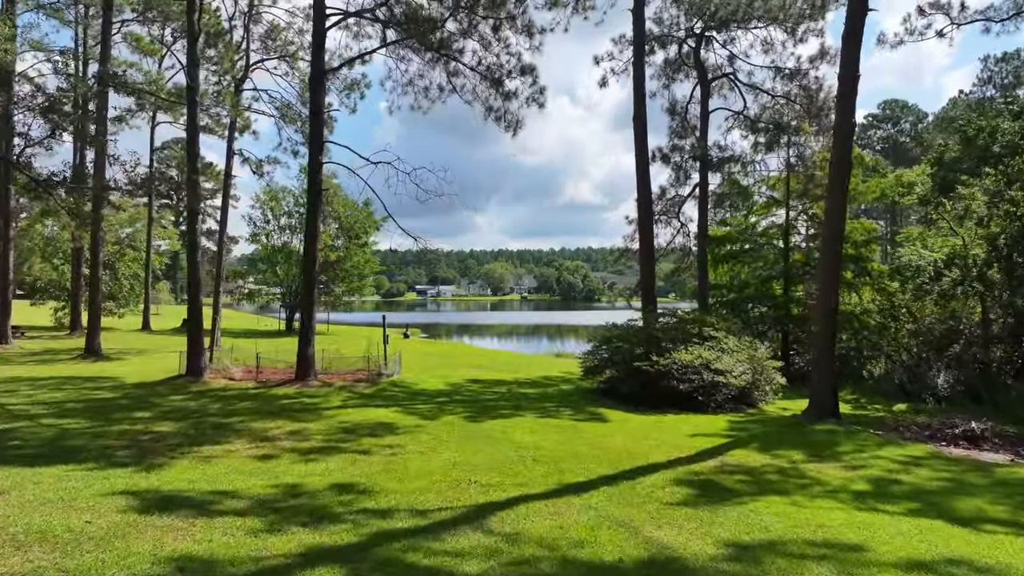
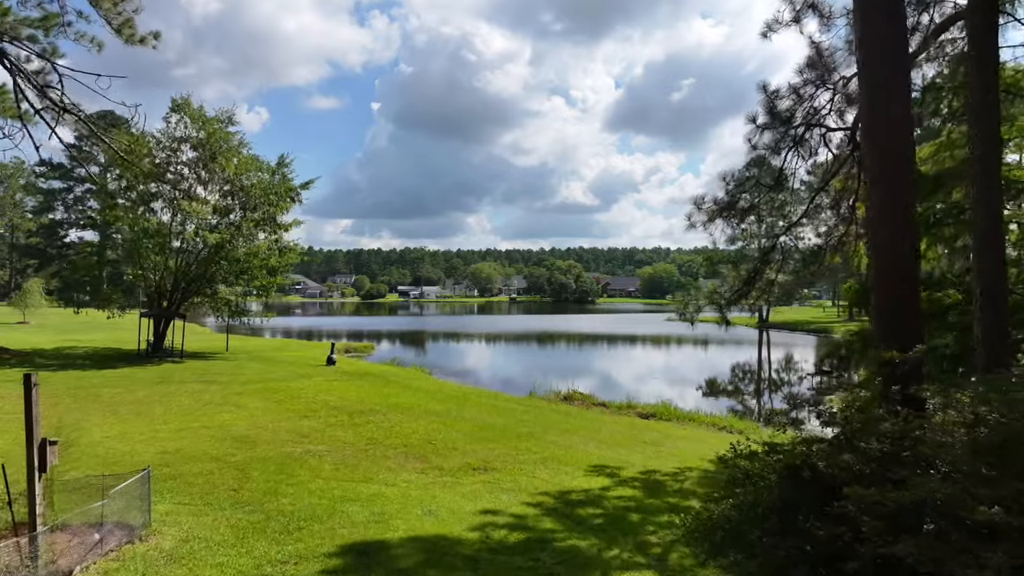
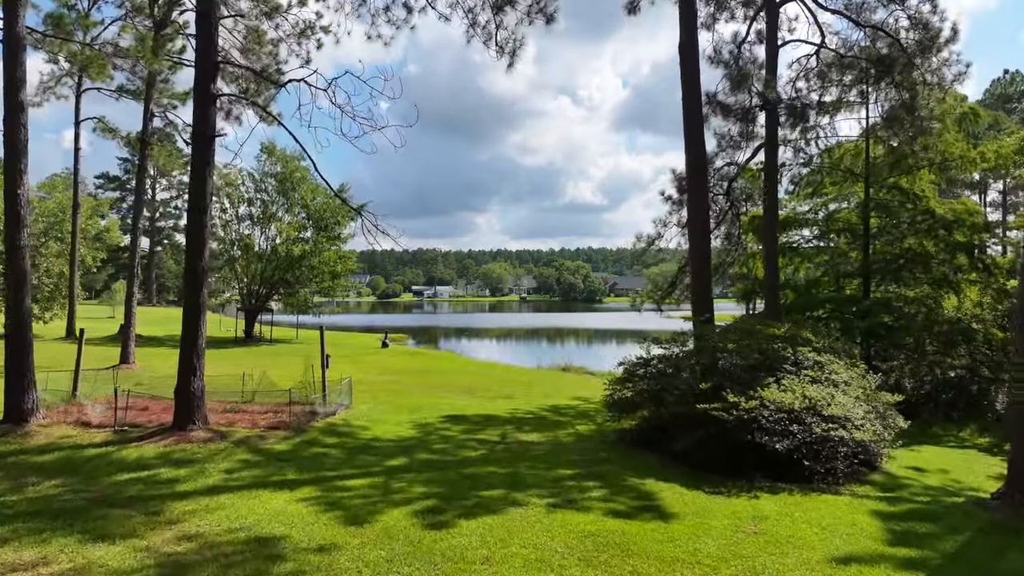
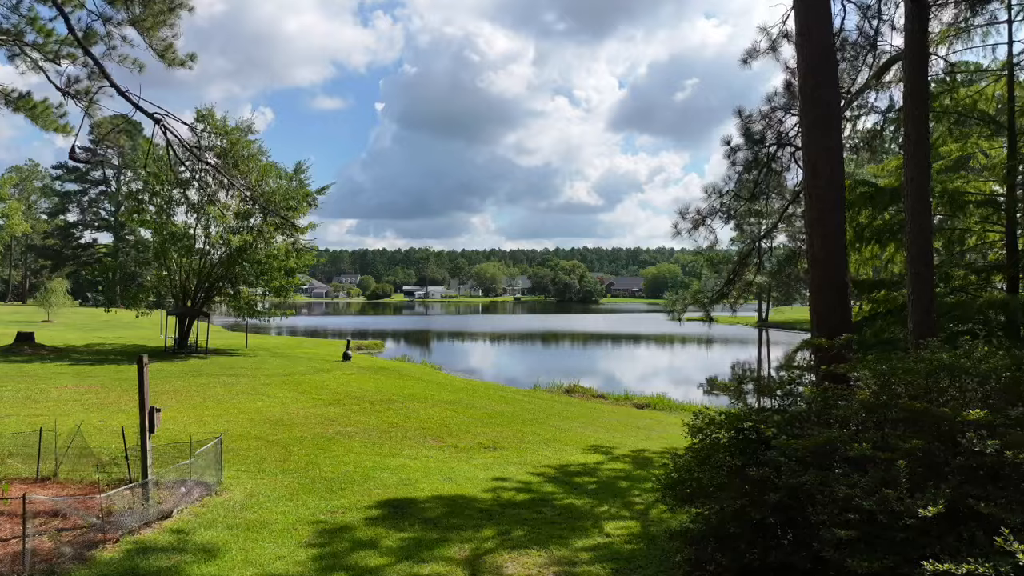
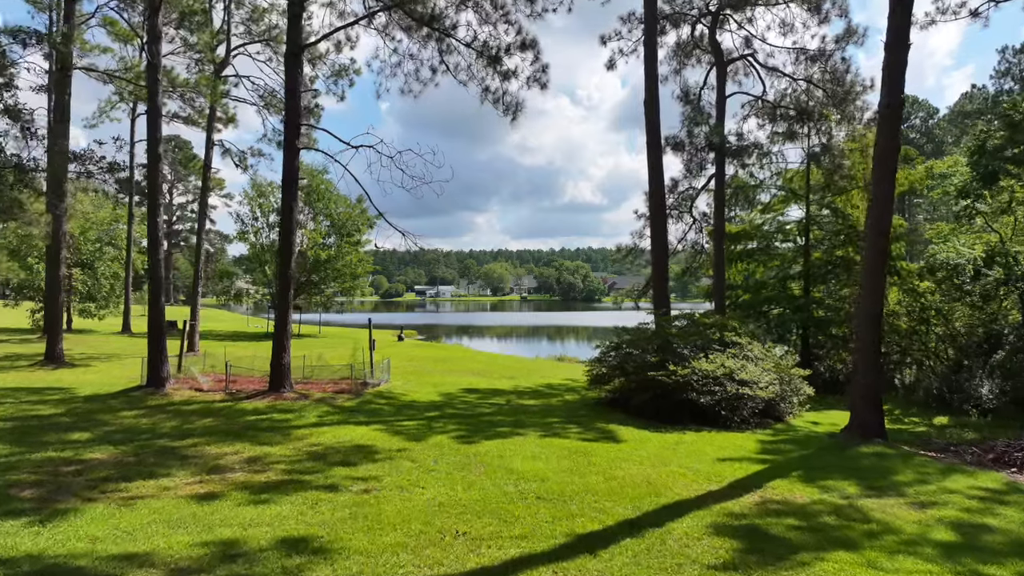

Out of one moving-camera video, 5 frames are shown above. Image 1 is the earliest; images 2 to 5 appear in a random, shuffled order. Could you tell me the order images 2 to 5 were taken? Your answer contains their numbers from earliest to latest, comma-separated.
5, 3, 4, 2
